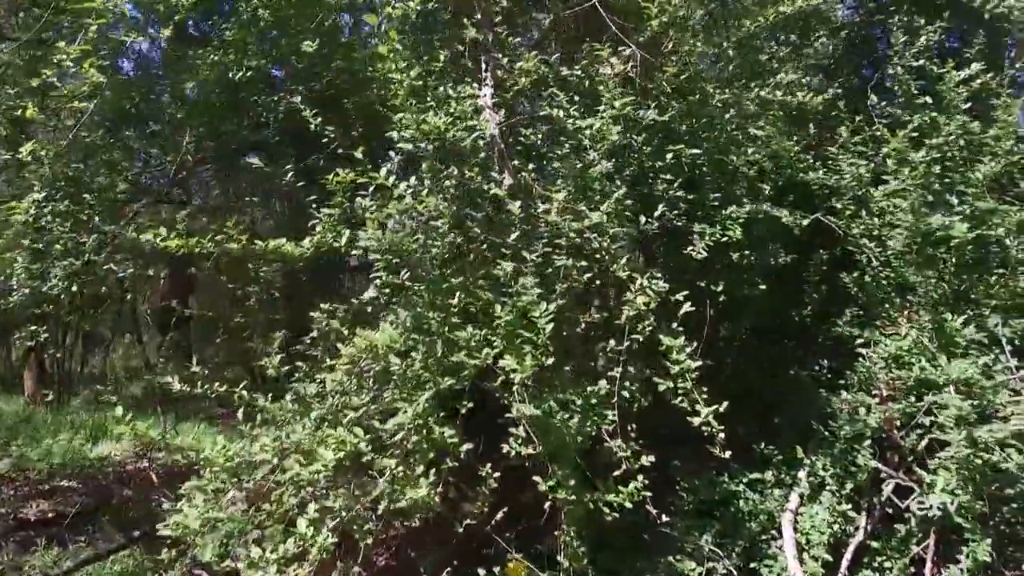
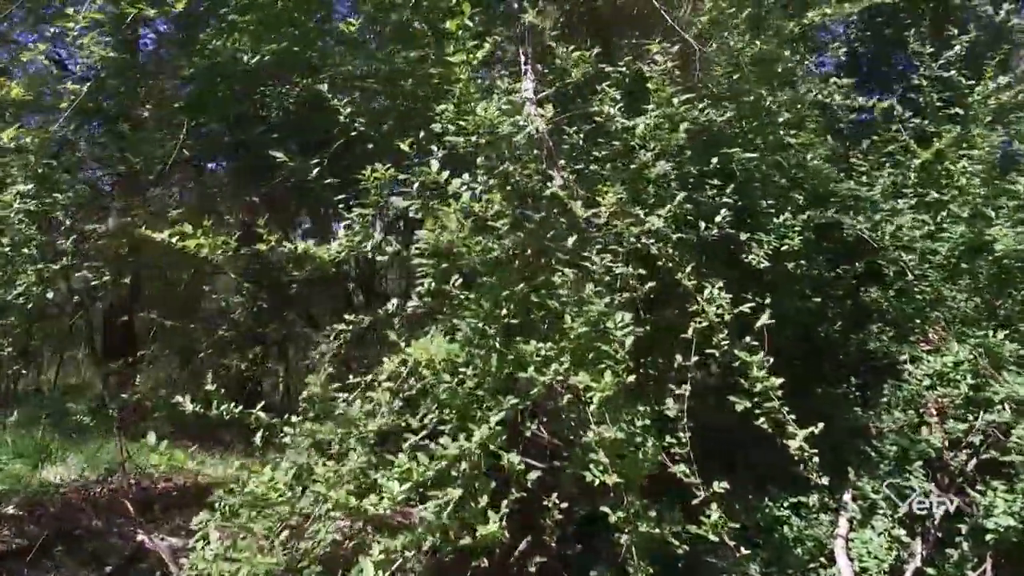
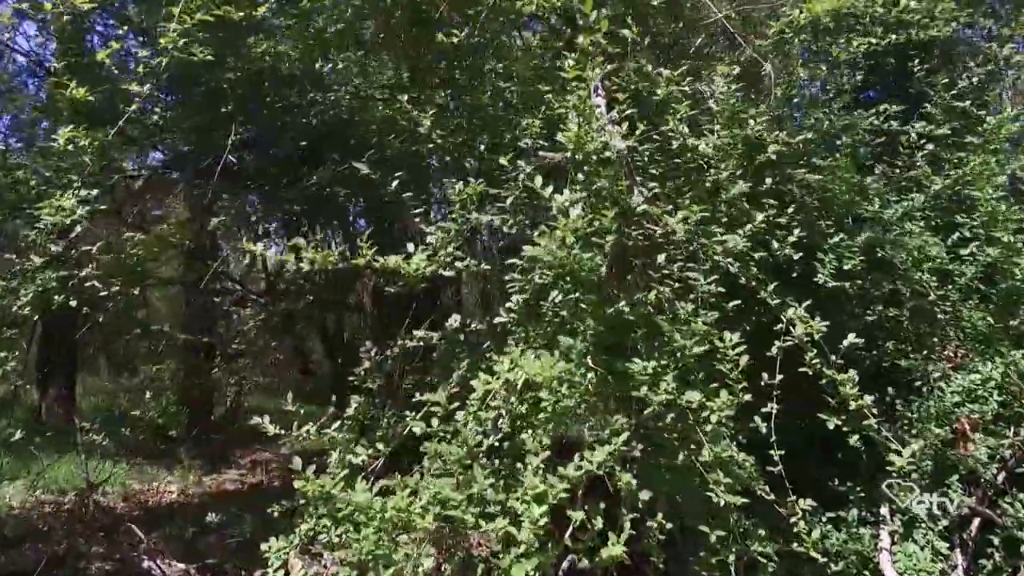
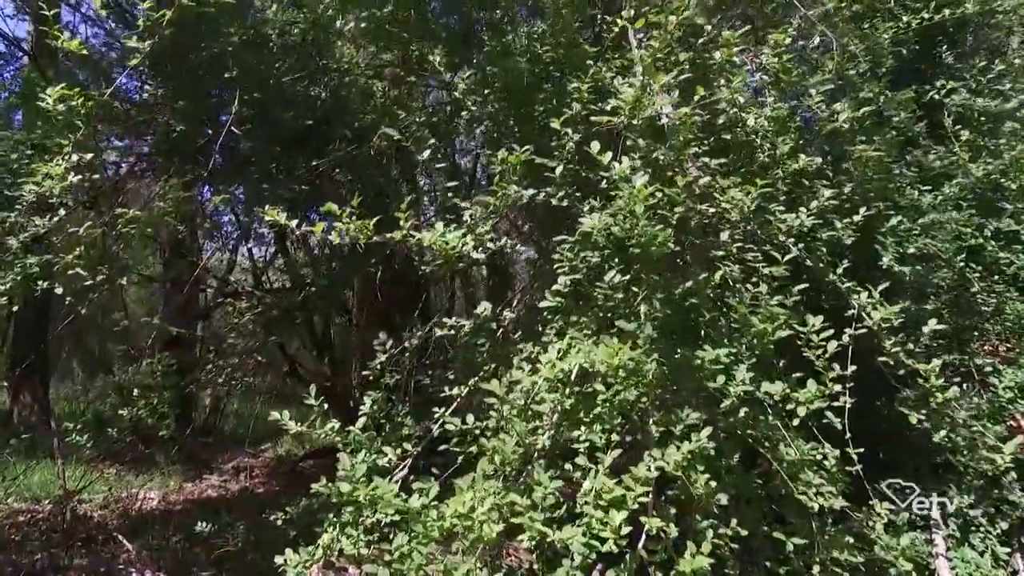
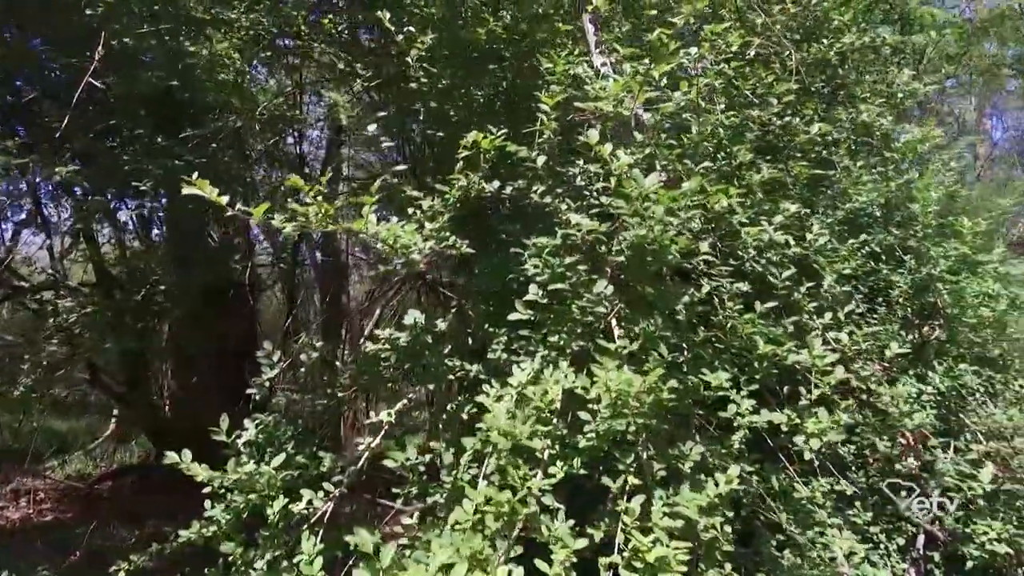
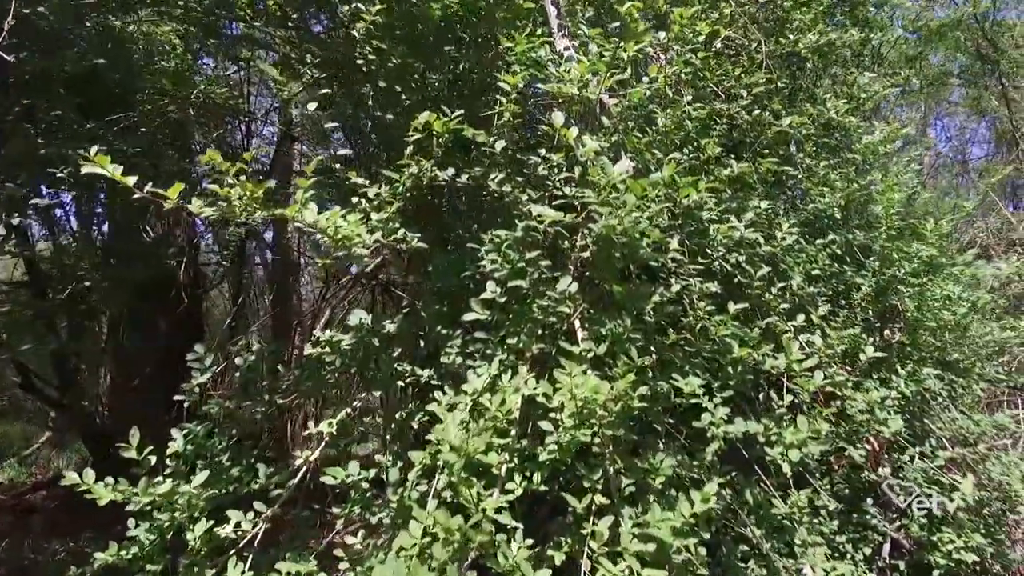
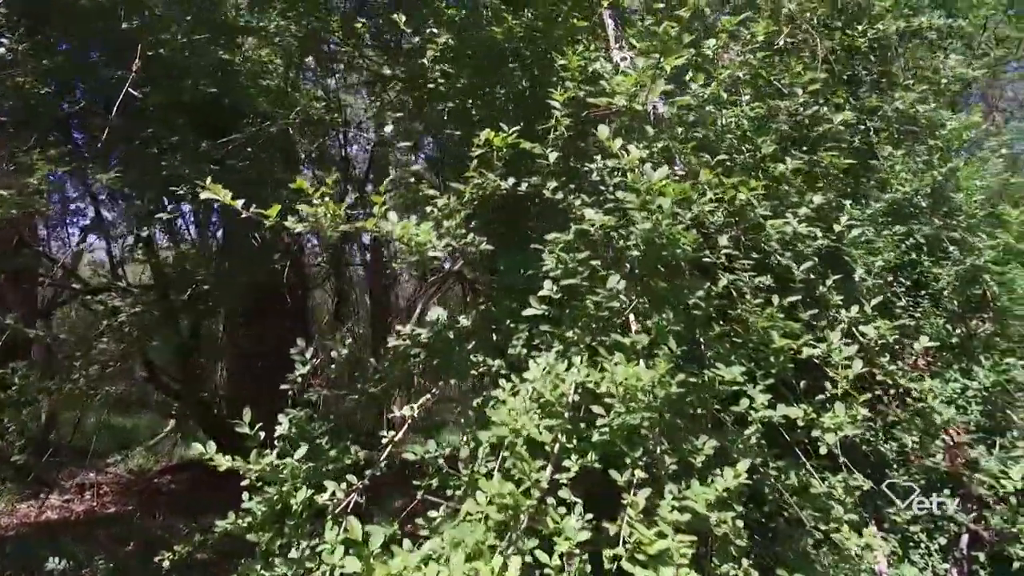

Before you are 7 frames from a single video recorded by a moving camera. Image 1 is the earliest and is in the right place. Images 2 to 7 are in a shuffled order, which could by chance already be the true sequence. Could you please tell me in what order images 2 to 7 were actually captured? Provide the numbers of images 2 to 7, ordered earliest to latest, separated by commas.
2, 3, 4, 7, 5, 6
